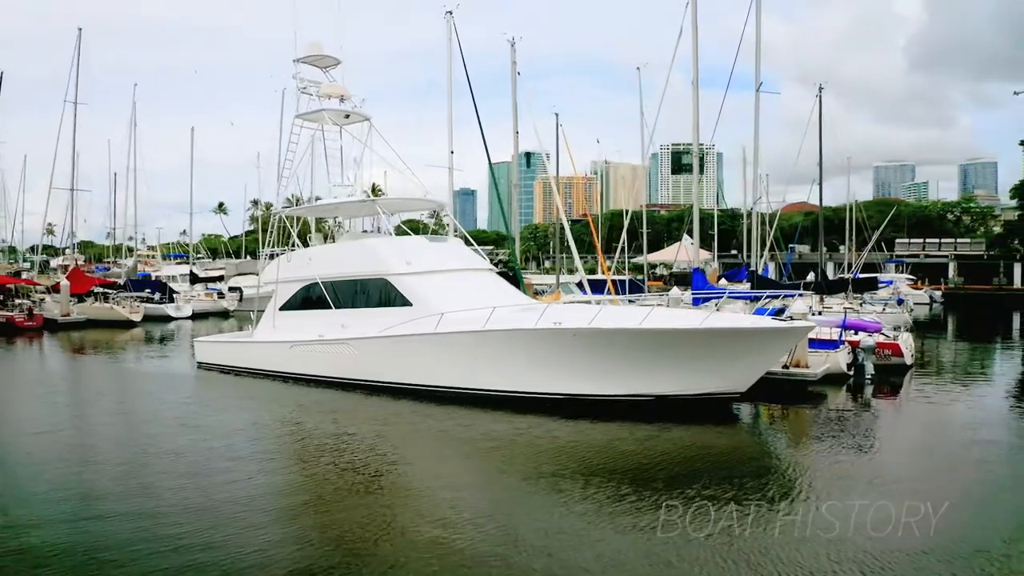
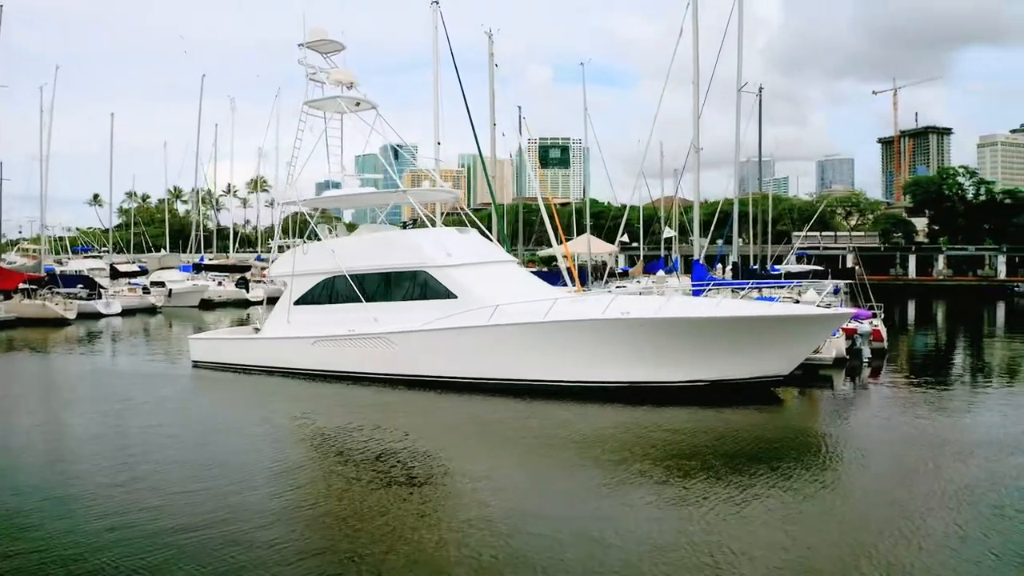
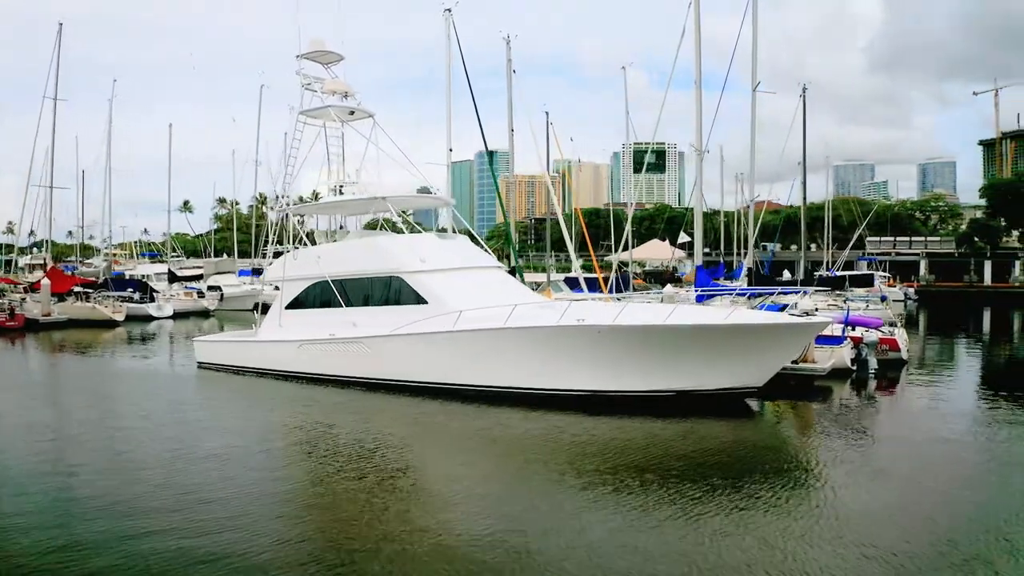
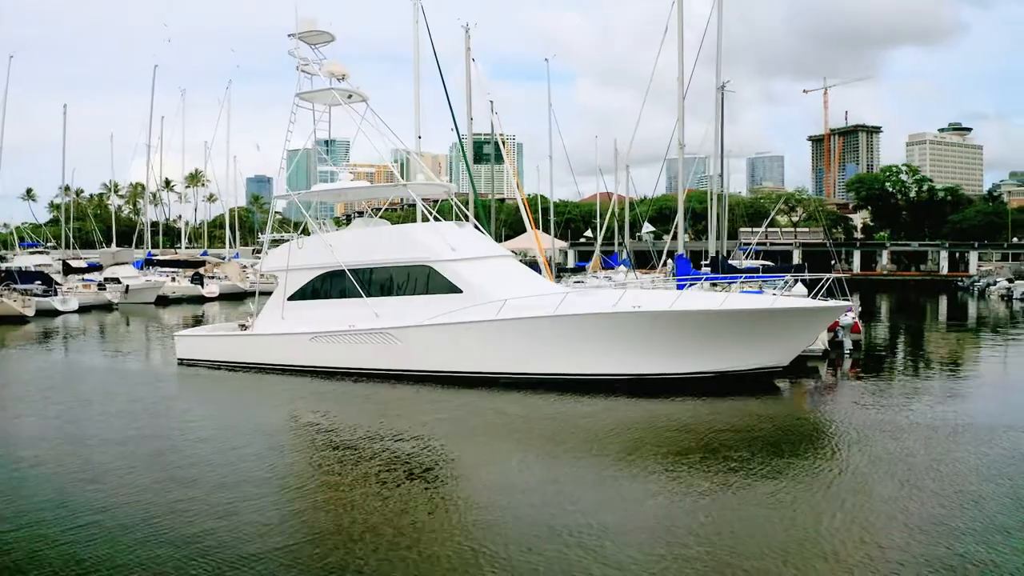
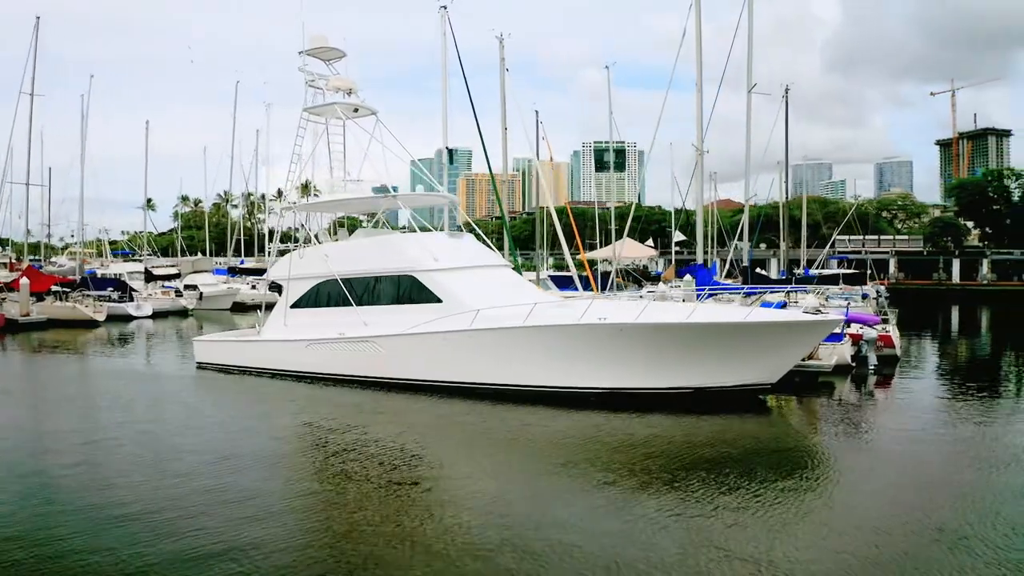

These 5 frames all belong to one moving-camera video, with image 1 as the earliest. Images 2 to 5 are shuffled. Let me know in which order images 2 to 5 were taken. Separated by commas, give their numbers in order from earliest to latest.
3, 5, 2, 4
